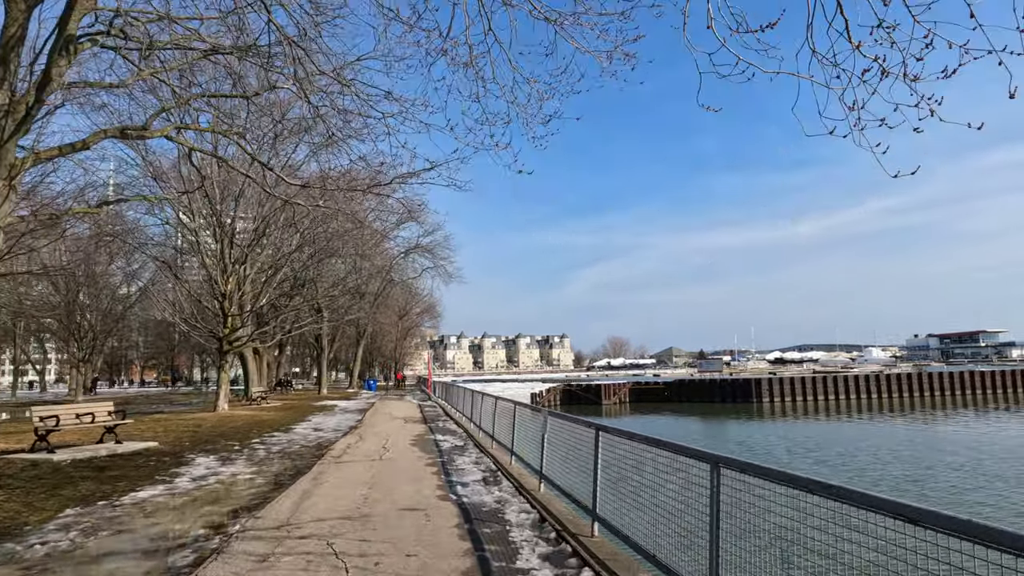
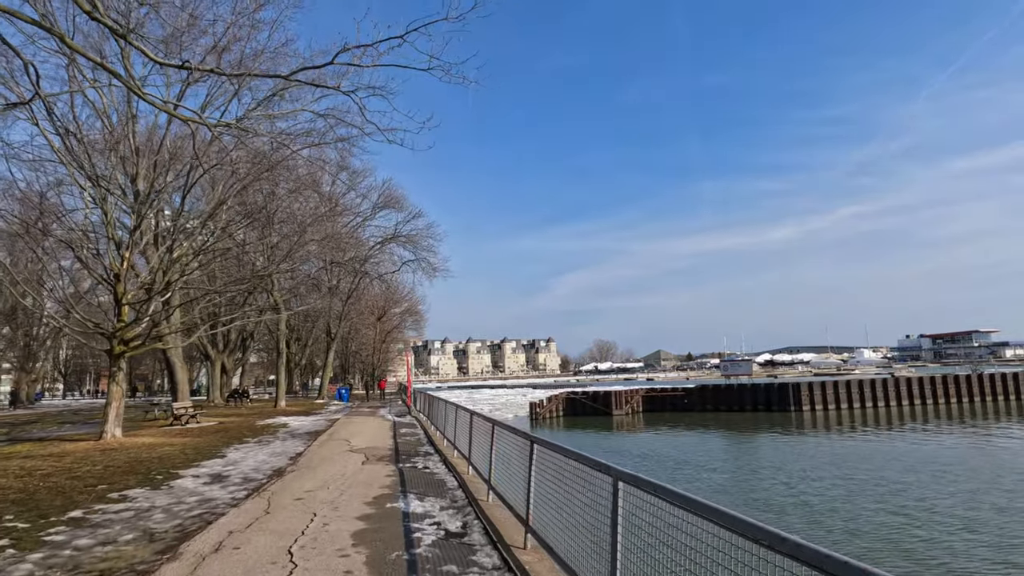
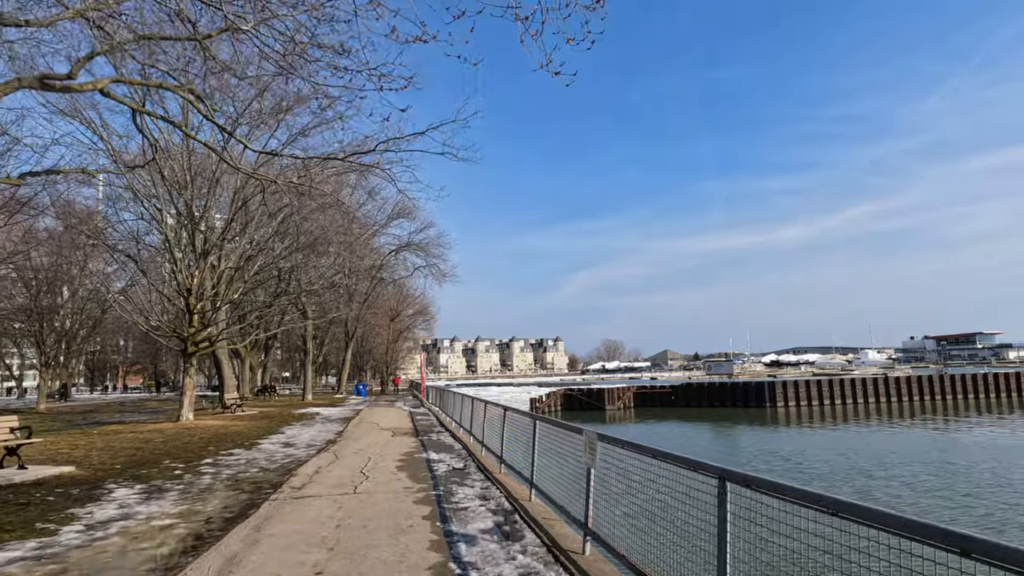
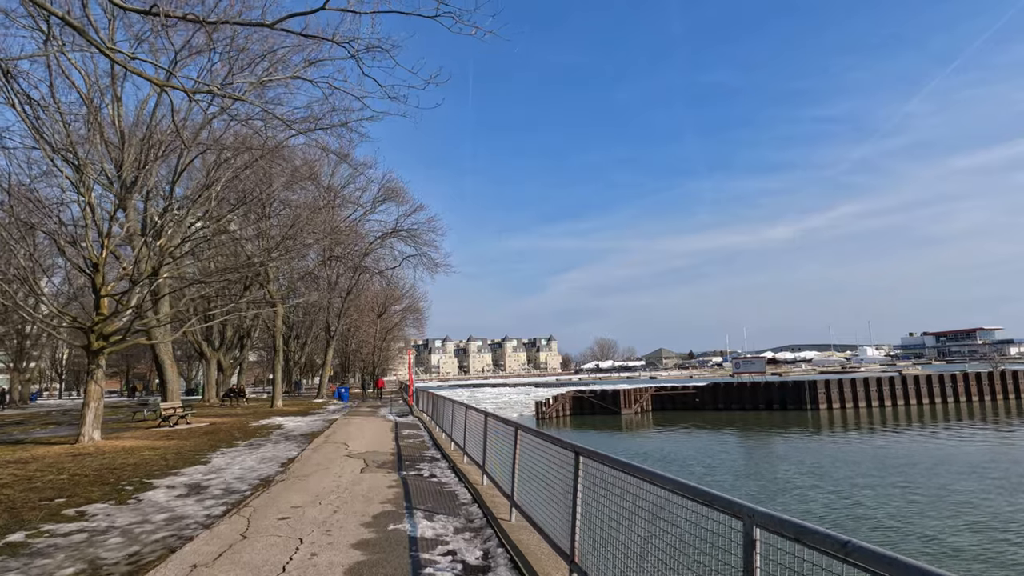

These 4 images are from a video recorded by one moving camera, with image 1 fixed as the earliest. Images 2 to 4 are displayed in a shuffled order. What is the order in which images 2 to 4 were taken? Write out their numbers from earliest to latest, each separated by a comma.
3, 2, 4
